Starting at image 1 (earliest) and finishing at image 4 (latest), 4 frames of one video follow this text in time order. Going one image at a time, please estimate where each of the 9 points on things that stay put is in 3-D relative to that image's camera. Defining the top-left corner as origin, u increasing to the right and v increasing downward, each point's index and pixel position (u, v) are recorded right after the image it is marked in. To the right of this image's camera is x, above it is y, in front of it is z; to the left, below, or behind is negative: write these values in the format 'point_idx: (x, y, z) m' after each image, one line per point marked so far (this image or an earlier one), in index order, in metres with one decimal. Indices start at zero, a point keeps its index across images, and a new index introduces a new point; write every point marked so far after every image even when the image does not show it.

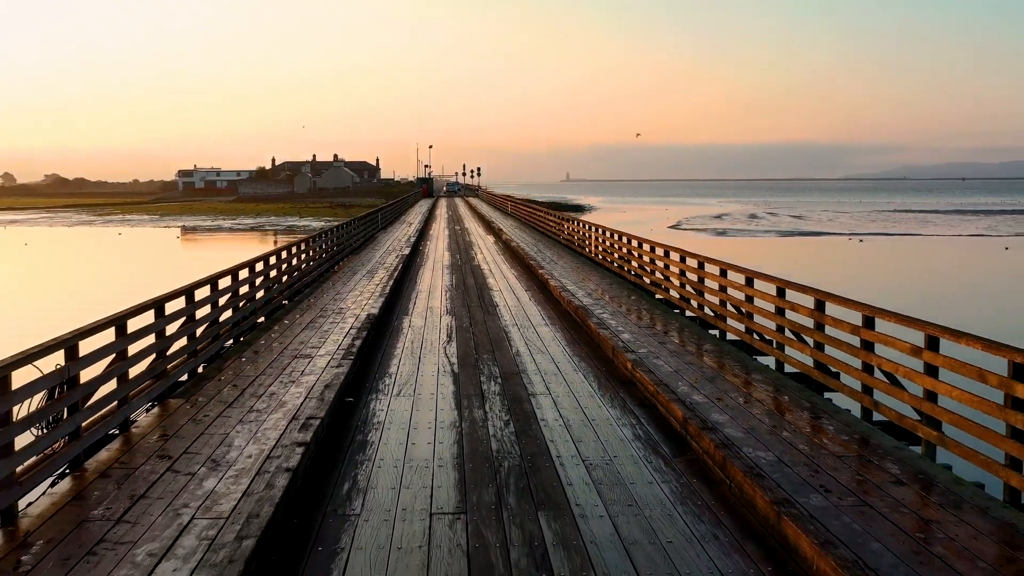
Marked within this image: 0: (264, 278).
0: (-3.2, +0.2, +9.5) m
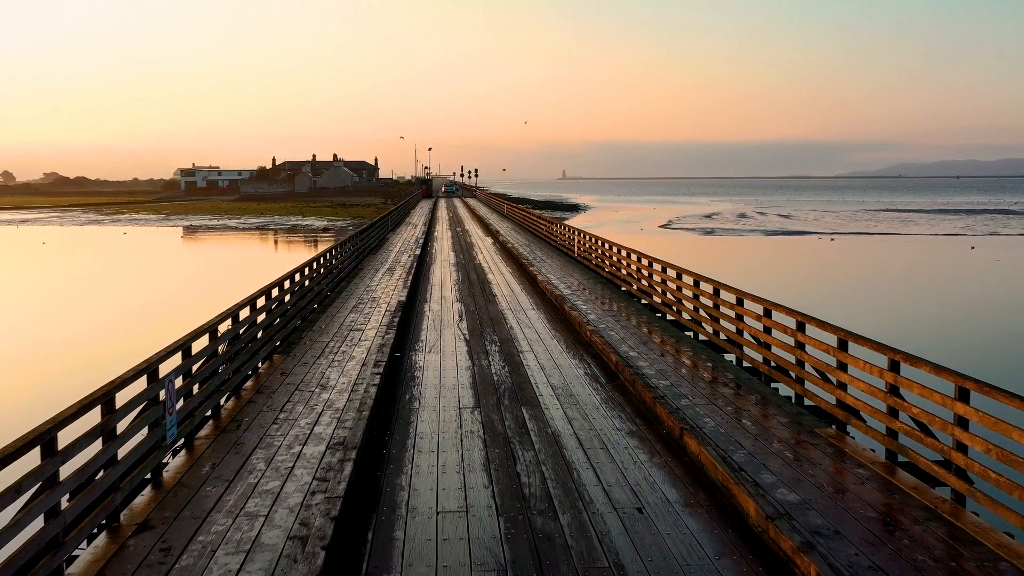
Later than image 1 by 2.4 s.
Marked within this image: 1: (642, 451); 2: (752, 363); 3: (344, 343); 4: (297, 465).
0: (-3.3, +0.3, +12.2) m
1: (+1.0, -1.2, +5.4) m
2: (+2.6, -0.8, +7.7) m
3: (-2.1, -0.7, +9.0) m
4: (-1.6, -1.3, +5.1) m
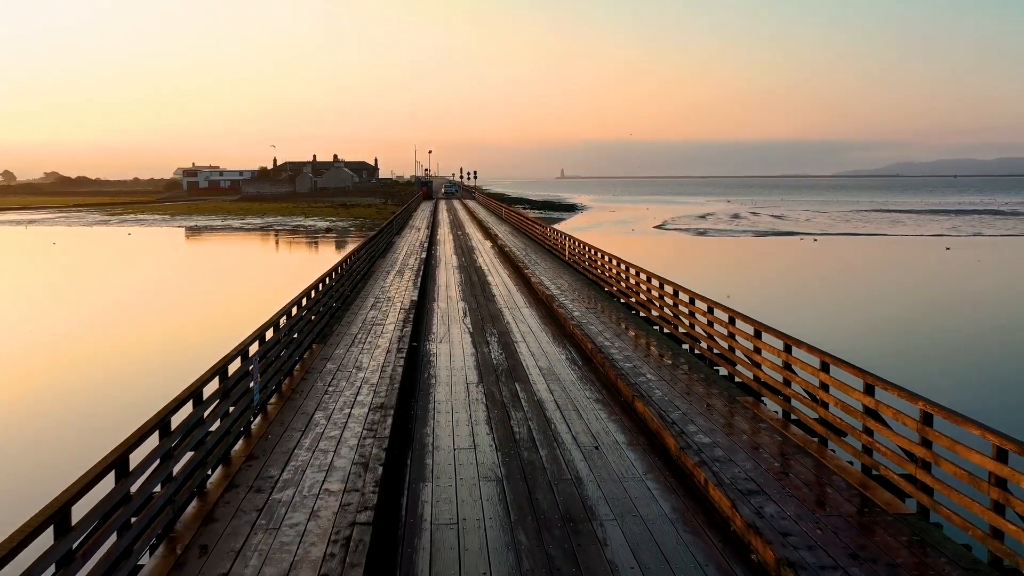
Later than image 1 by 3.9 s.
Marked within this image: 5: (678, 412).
0: (-3.4, +0.3, +14.0) m
1: (+0.9, -1.3, +7.2) m
2: (+2.6, -0.9, +9.6) m
3: (-2.2, -0.7, +10.8) m
4: (-1.6, -1.3, +6.9) m
5: (+1.7, -1.3, +7.1) m
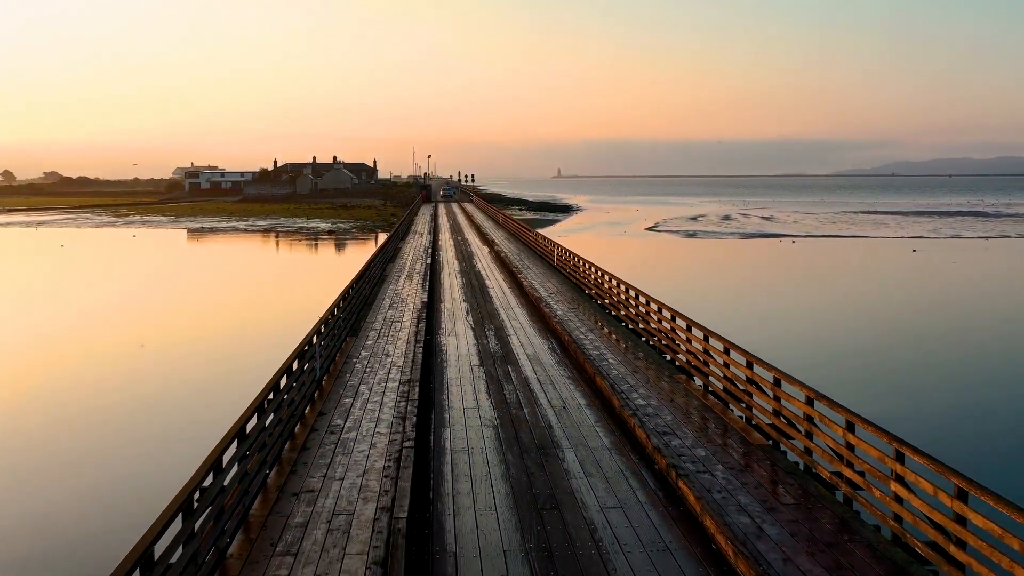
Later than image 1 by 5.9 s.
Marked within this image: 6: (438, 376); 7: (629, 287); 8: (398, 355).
0: (-3.5, +0.2, +16.5) m
1: (+0.8, -1.4, +9.8) m
2: (+2.5, -0.9, +12.1) m
3: (-2.3, -0.8, +13.4) m
4: (-1.7, -1.4, +9.5) m
5: (+1.6, -1.3, +9.7) m
6: (-1.1, -1.3, +10.4) m
7: (+2.5, 0.0, +14.3) m
8: (-1.8, -1.1, +11.2) m
